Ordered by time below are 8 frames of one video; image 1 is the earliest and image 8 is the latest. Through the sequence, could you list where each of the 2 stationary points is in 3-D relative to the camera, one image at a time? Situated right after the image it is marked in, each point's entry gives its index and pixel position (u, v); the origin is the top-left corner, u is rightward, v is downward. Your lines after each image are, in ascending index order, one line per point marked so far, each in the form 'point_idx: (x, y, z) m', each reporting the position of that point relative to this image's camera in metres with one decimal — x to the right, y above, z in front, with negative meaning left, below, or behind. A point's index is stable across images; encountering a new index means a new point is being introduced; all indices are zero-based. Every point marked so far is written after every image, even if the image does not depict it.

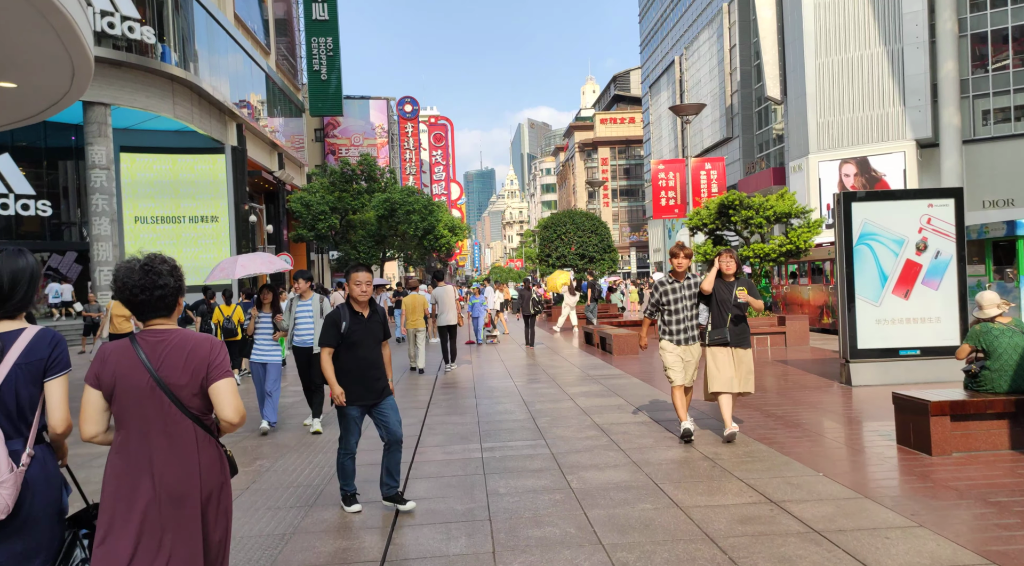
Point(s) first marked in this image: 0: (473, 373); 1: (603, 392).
0: (-0.7, -1.5, +13.8) m
1: (+1.1, -1.4, +10.2) m
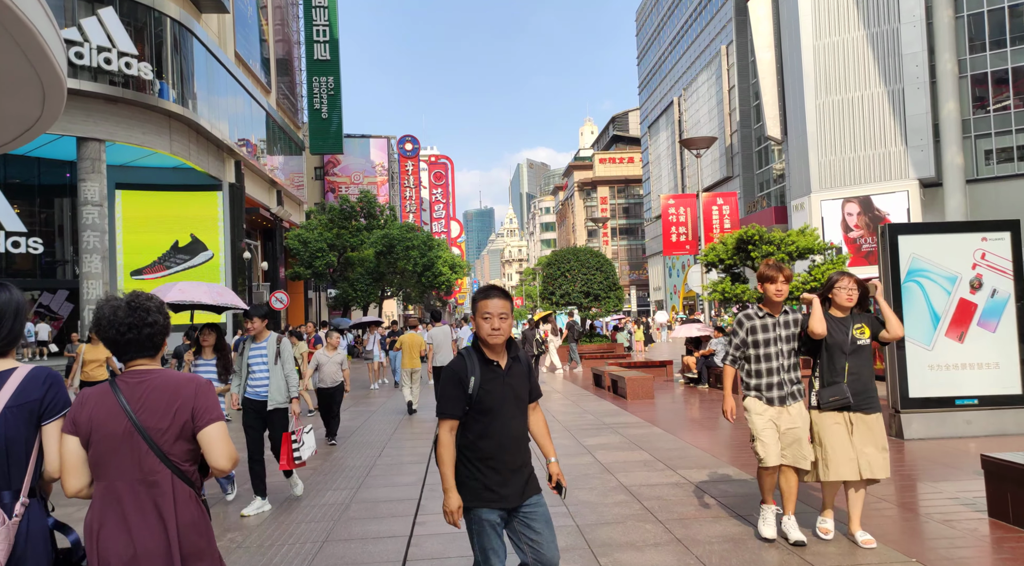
0: (-0.6, -2.2, +12.8) m
1: (+1.3, -1.9, +9.2) m
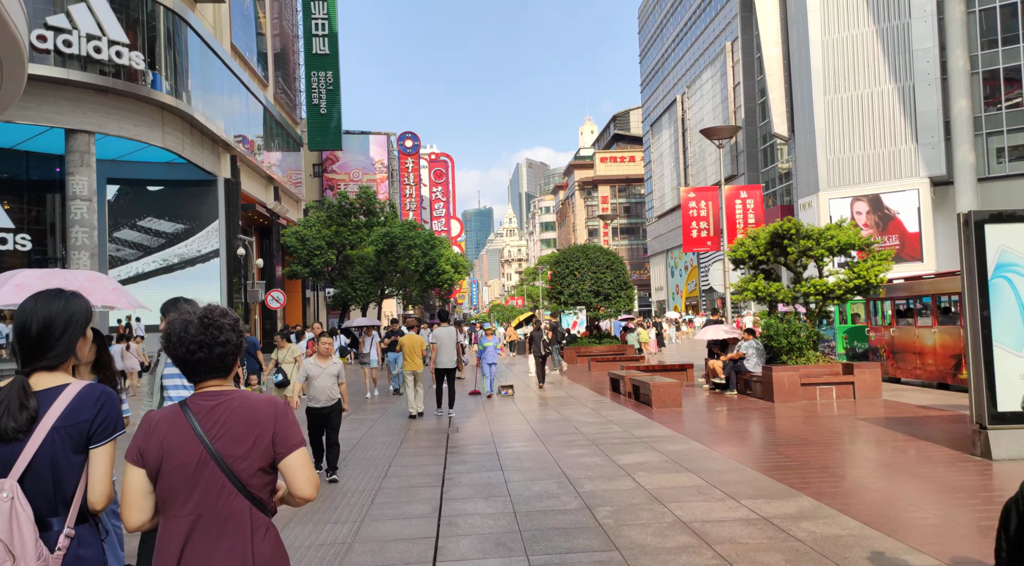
0: (-0.3, -2.1, +11.6) m
1: (+1.5, -1.8, +8.0) m
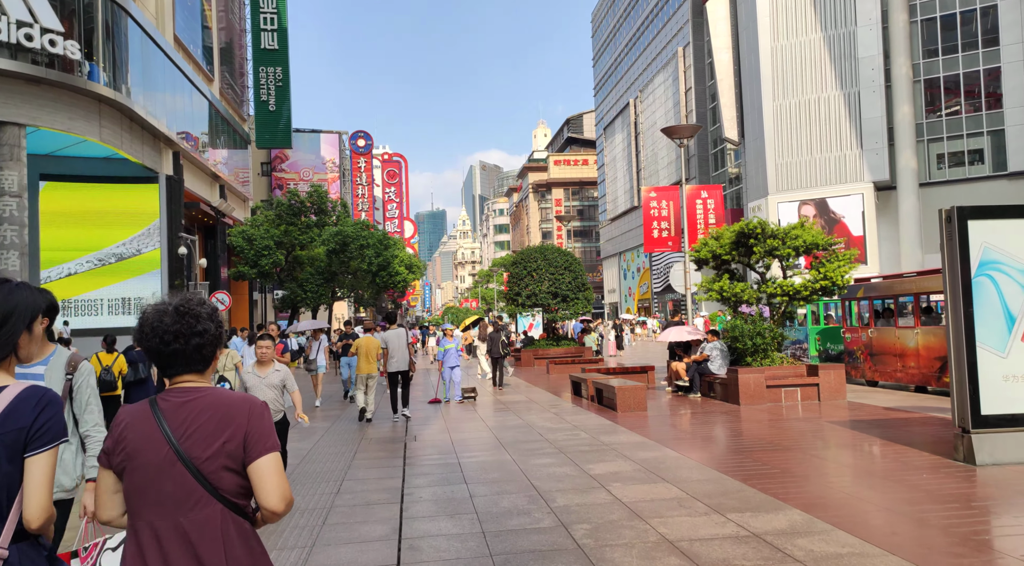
0: (-0.9, -2.1, +11.0) m
1: (+1.2, -1.8, +7.5) m
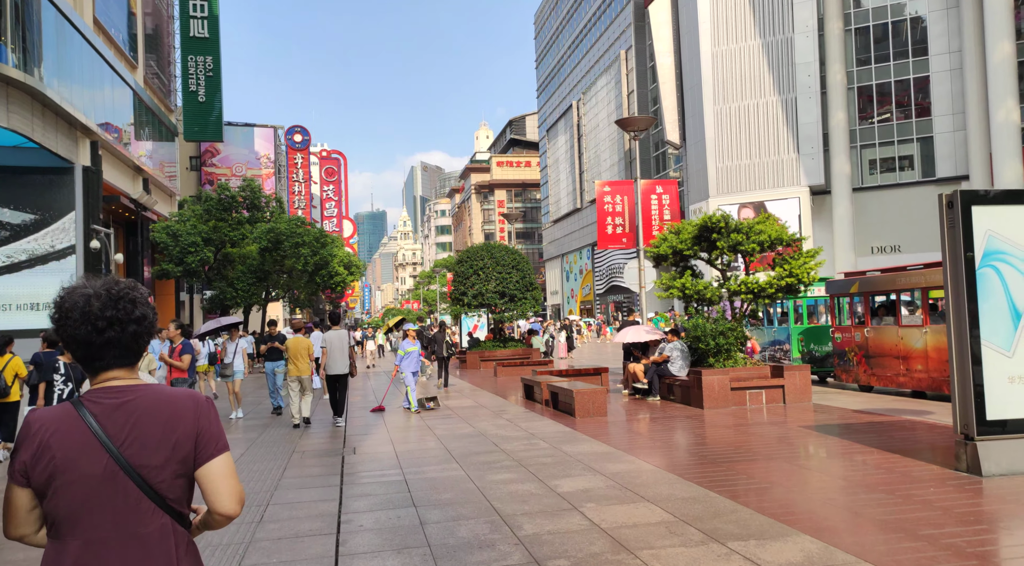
0: (-1.5, -2.1, +9.9) m
1: (+0.8, -1.7, +6.6) m
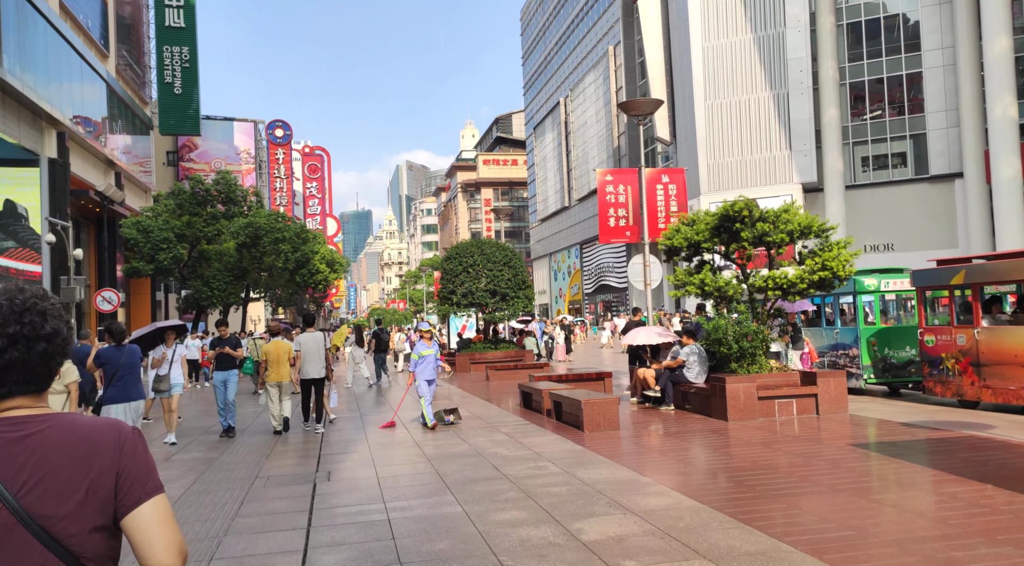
0: (-1.5, -2.0, +8.4) m
1: (+0.9, -1.7, +5.2) m
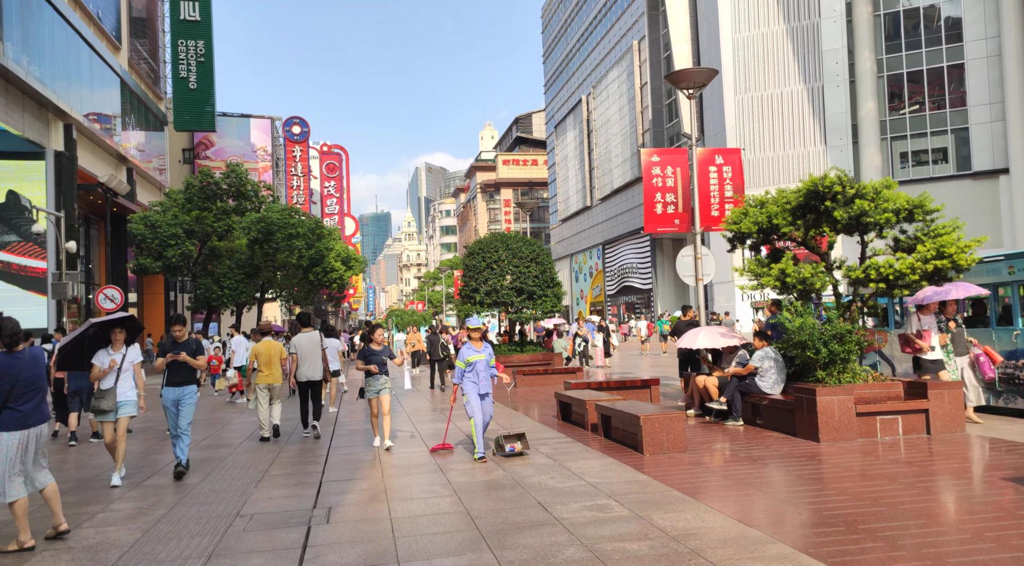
0: (-1.1, -1.9, +6.6) m
1: (+1.2, -1.6, +3.3) m
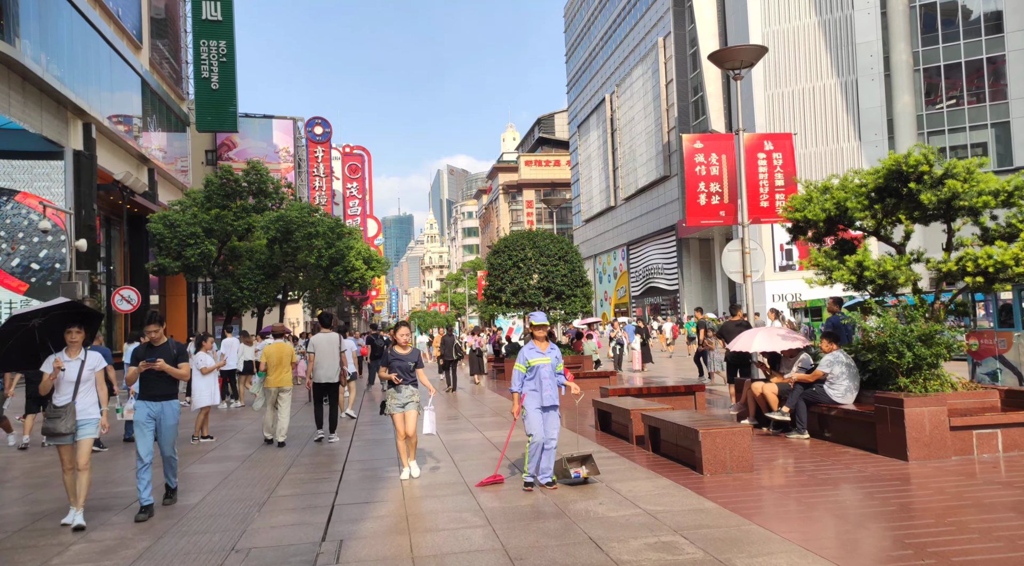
0: (-0.7, -1.8, +5.5) m
1: (+1.5, -1.5, +2.2) m
